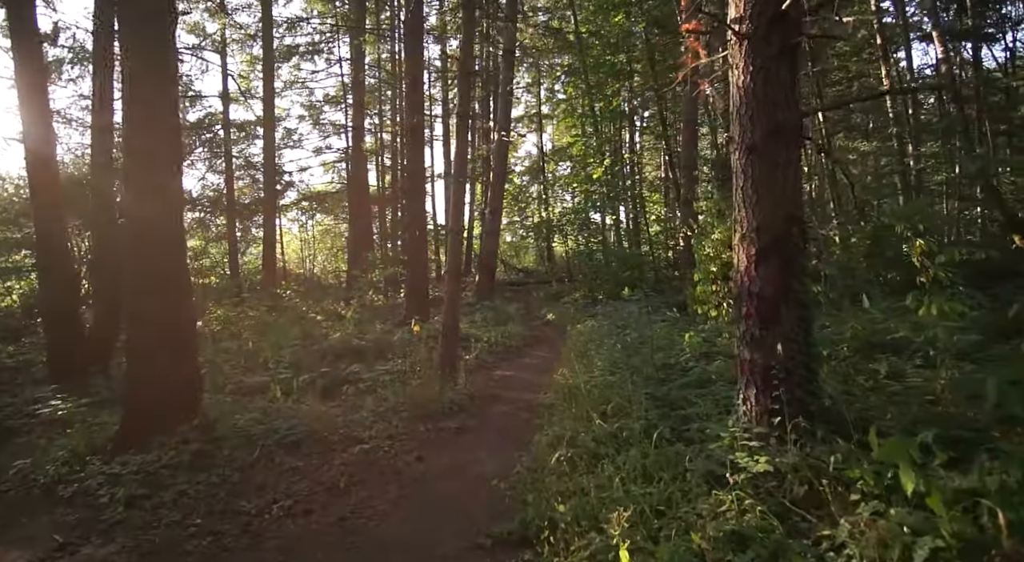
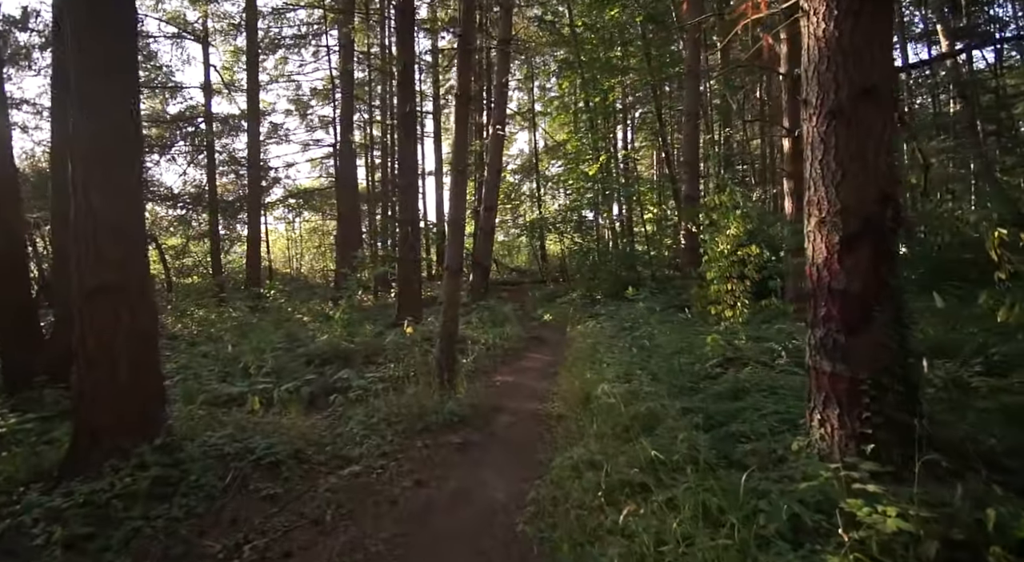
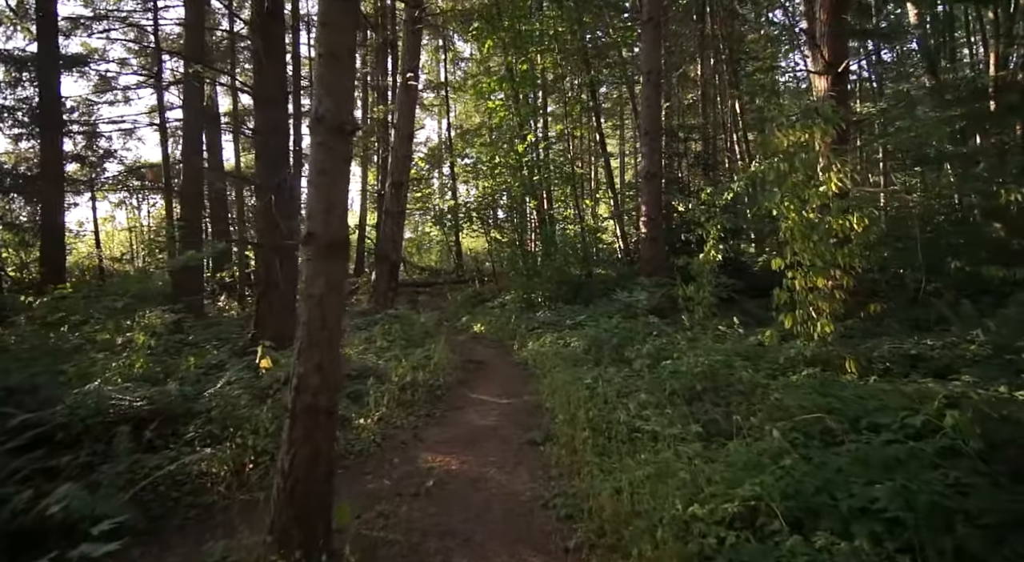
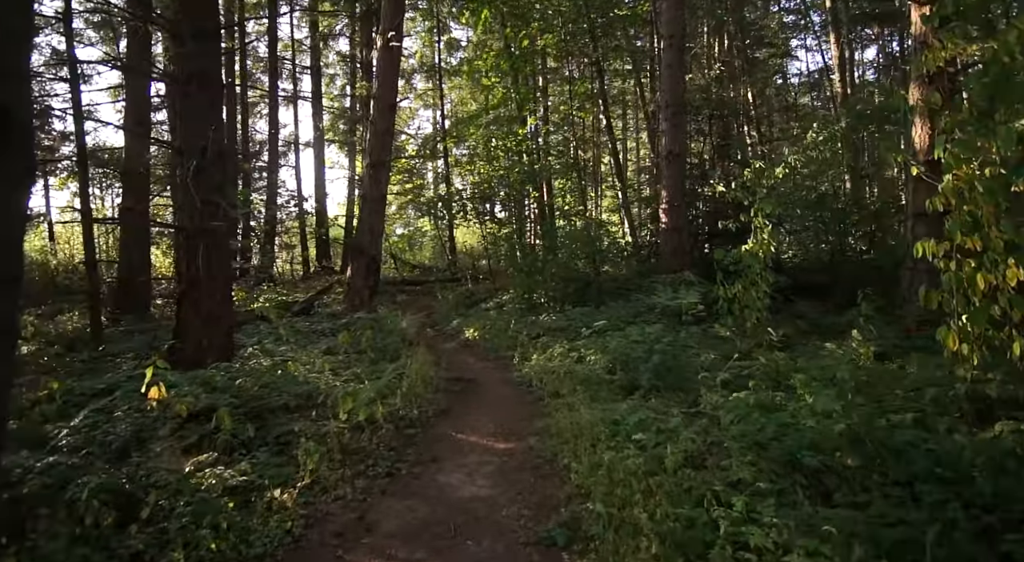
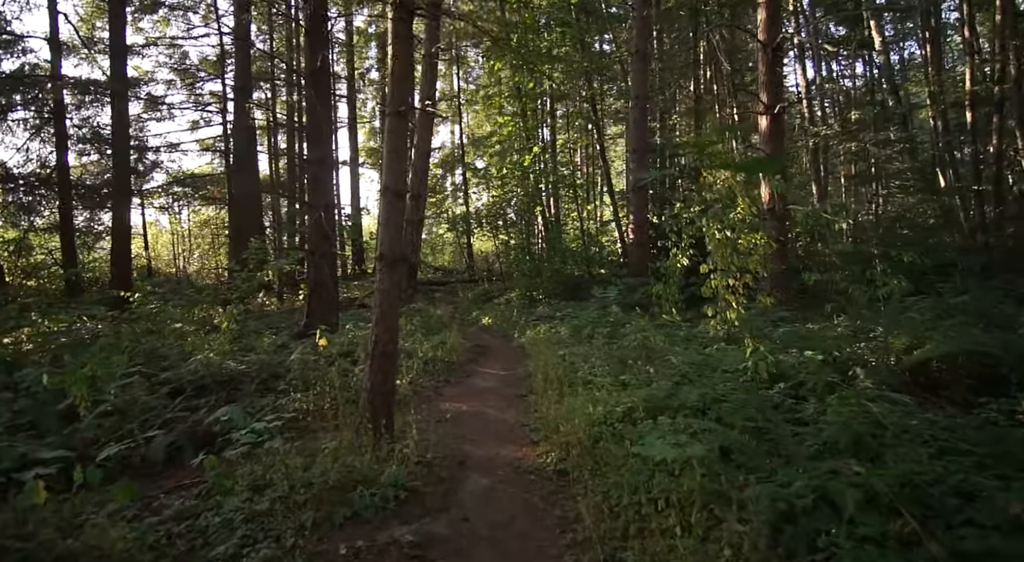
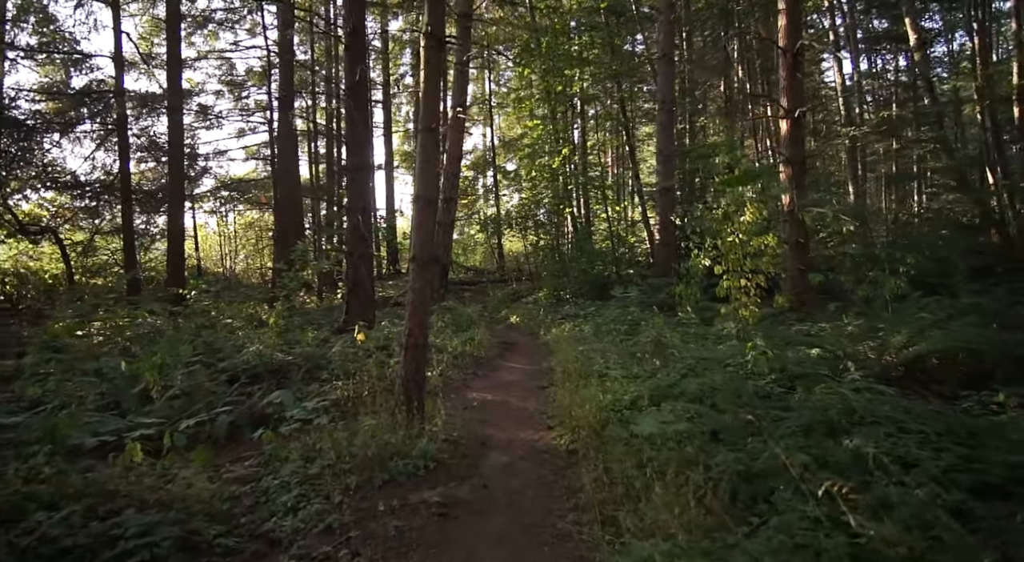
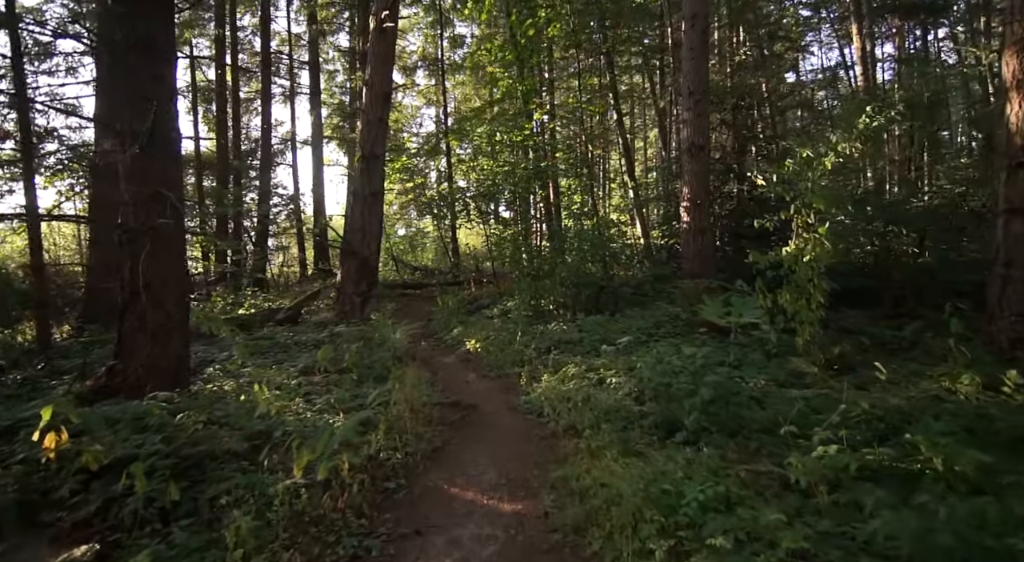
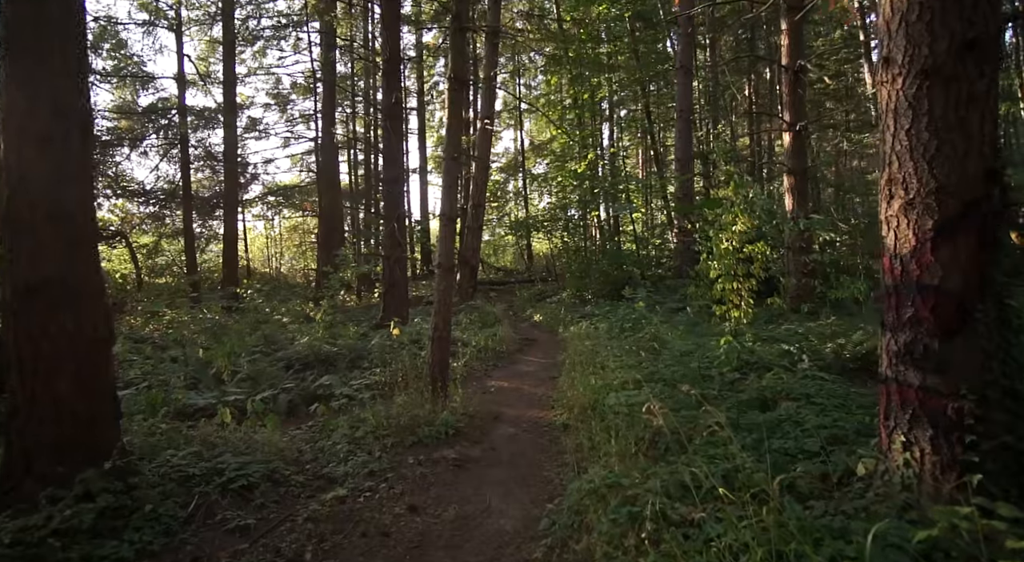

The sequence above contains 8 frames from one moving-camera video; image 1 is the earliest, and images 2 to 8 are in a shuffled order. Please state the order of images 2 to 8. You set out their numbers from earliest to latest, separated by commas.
2, 8, 6, 5, 3, 4, 7
